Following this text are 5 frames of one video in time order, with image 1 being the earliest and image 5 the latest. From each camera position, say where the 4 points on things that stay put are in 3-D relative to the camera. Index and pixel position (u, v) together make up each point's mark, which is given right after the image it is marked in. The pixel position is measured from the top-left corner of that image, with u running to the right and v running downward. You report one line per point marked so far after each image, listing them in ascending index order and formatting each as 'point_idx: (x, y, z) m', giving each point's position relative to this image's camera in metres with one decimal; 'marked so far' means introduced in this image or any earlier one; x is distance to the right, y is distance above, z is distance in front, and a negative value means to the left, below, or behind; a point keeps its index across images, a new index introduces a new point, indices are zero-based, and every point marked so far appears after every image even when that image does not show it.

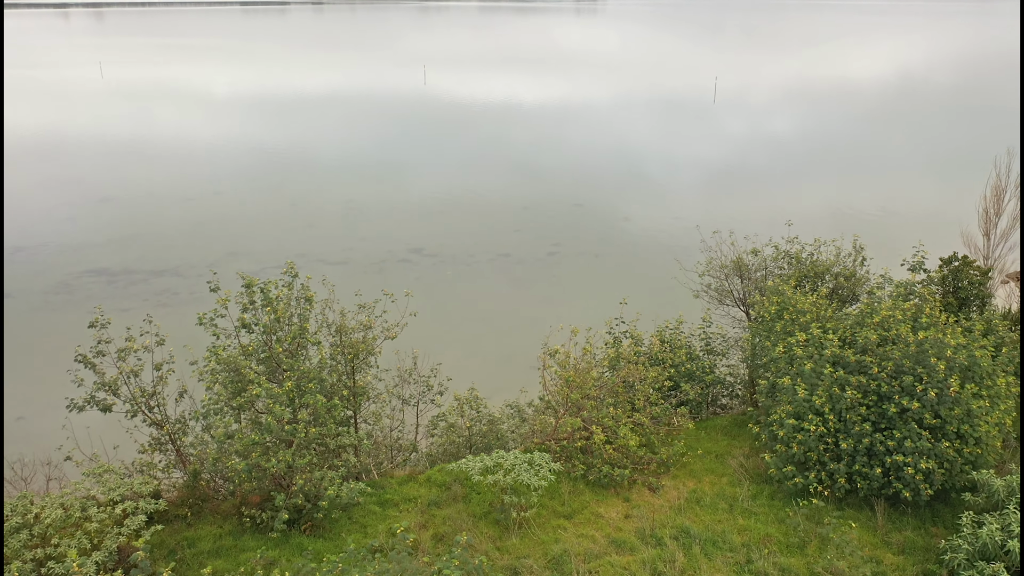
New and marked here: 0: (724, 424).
0: (+2.3, -1.5, +9.3) m
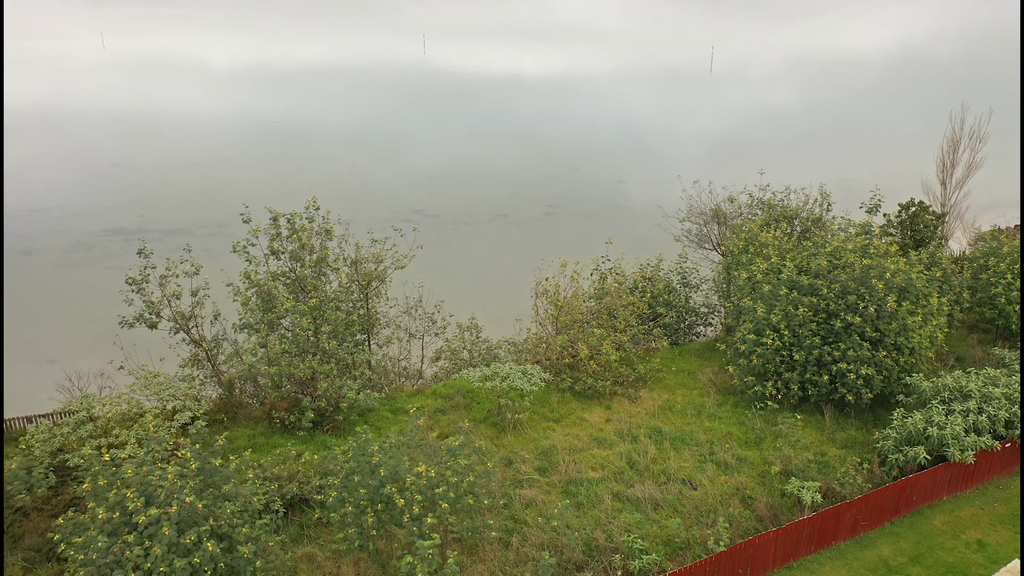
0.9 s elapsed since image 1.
0: (+2.2, -0.7, +10.4) m
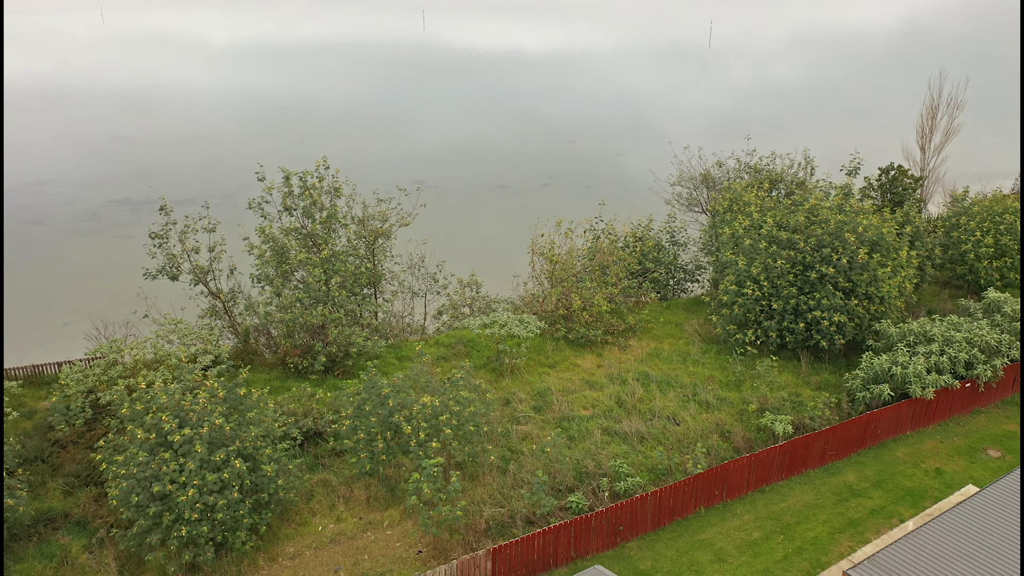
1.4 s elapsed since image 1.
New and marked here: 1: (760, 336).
0: (+2.2, -0.2, +11.0) m
1: (+2.7, -0.5, +9.4) m
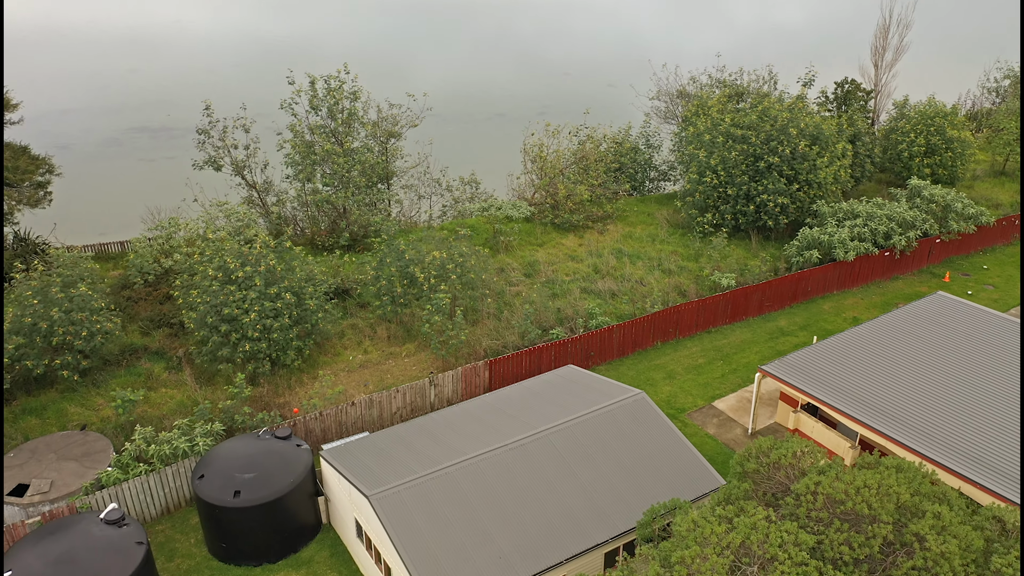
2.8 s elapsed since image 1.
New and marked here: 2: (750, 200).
0: (+2.1, +1.3, +12.7) m
1: (+2.6, +0.9, +11.1) m
2: (+3.0, +1.1, +10.9) m
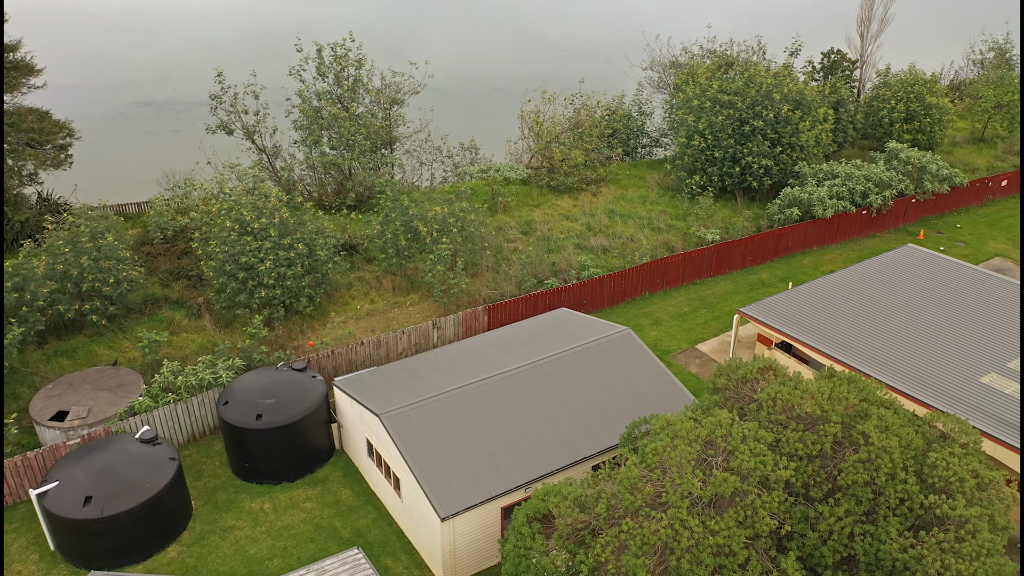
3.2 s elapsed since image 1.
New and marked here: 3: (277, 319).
0: (+2.1, +1.9, +13.2) m
1: (+2.6, +1.5, +11.6) m
2: (+3.0, +1.7, +11.5) m
3: (-2.4, -0.3, +8.7) m
